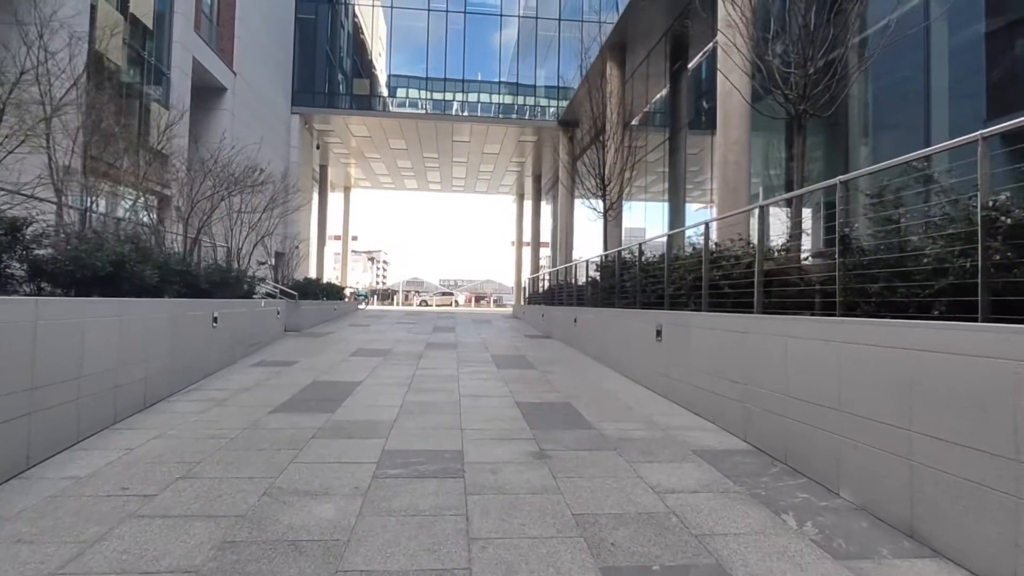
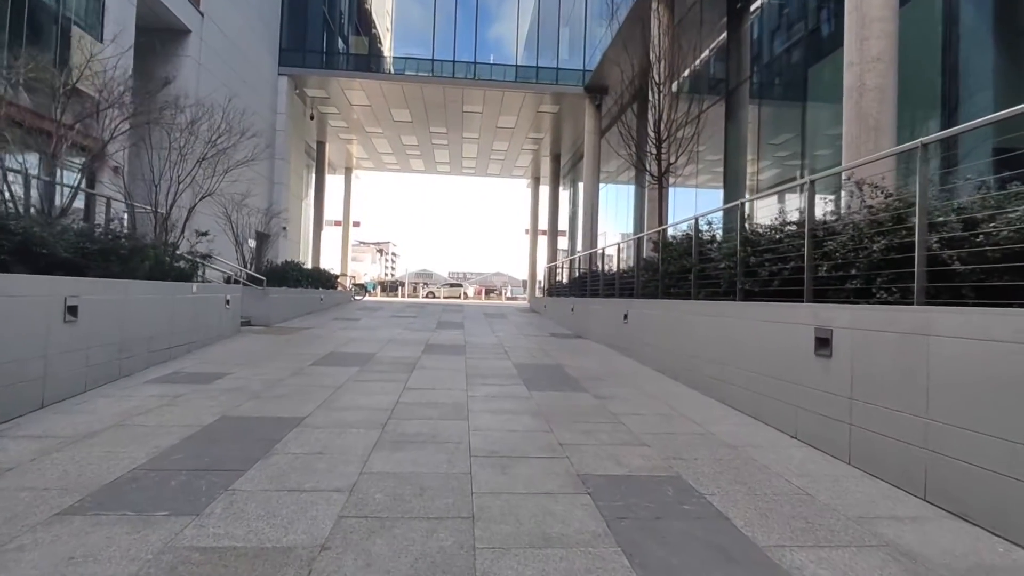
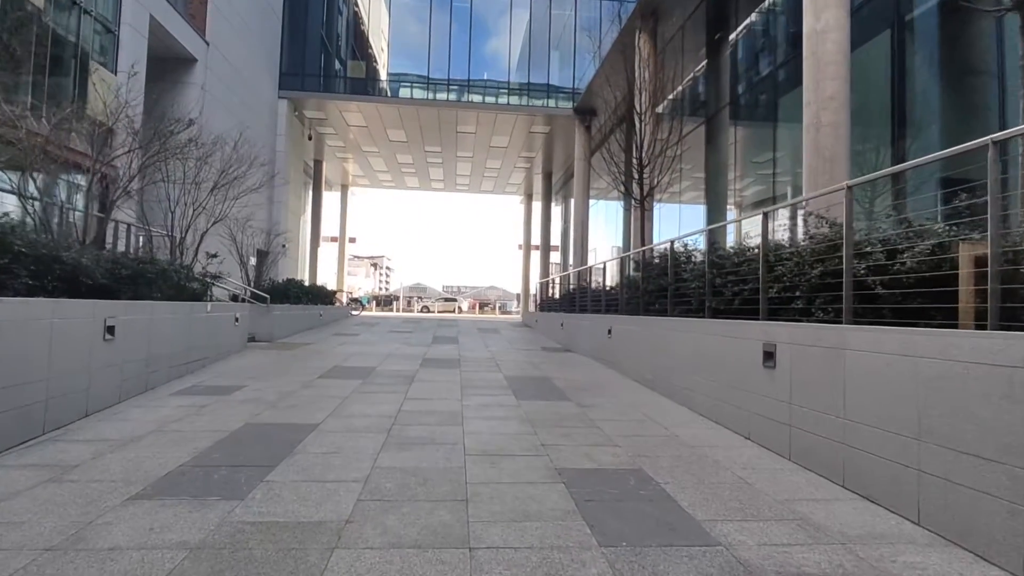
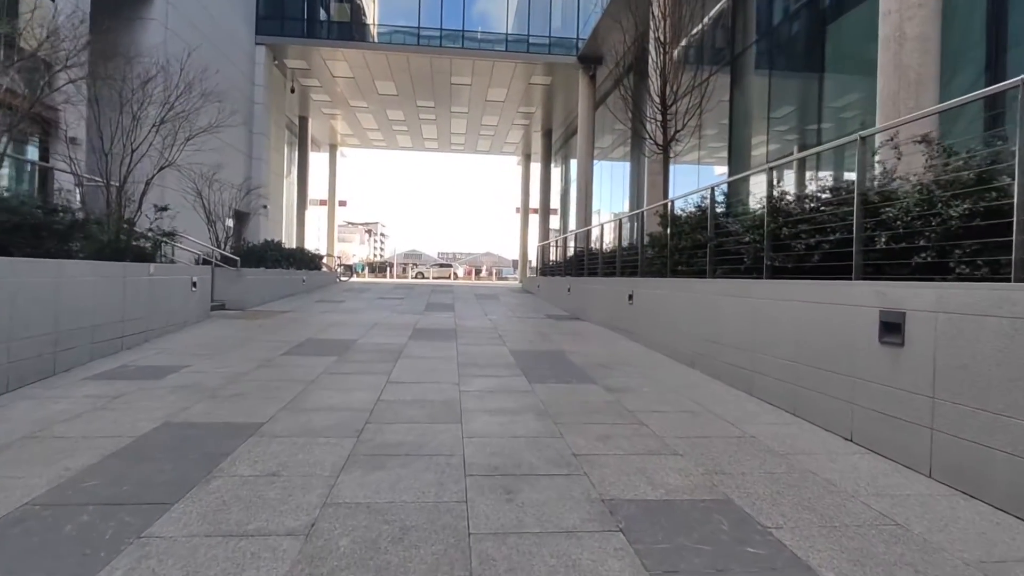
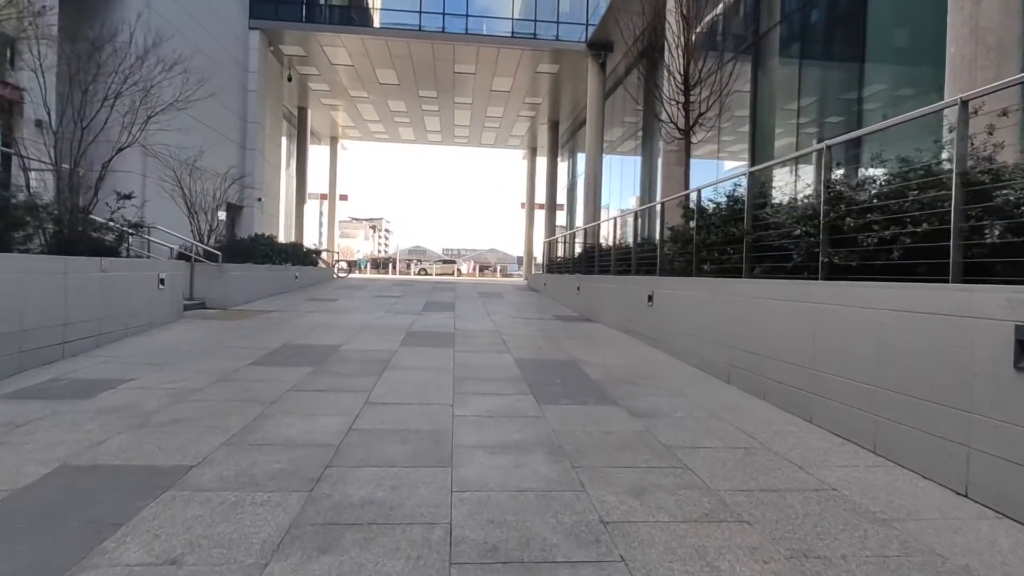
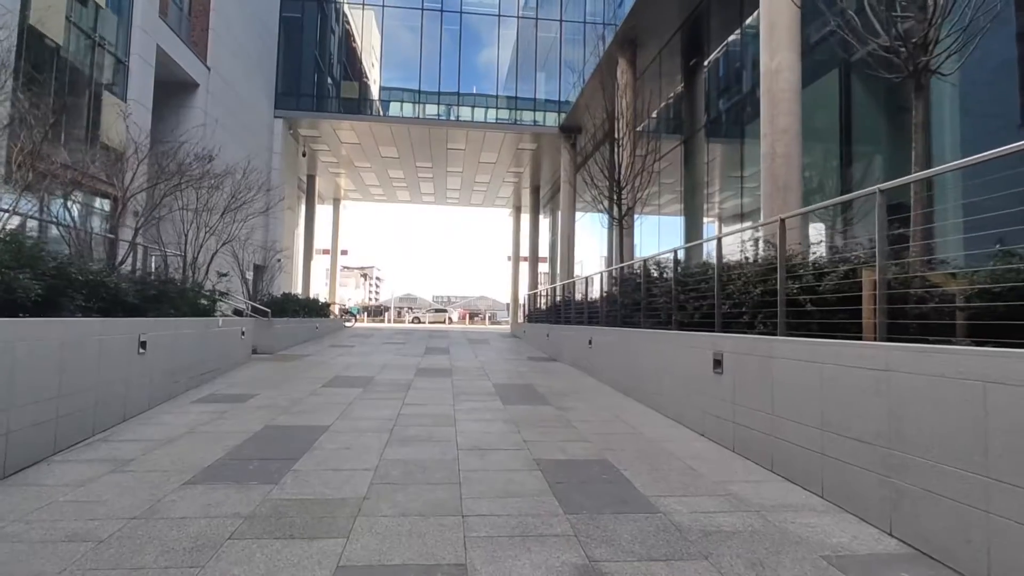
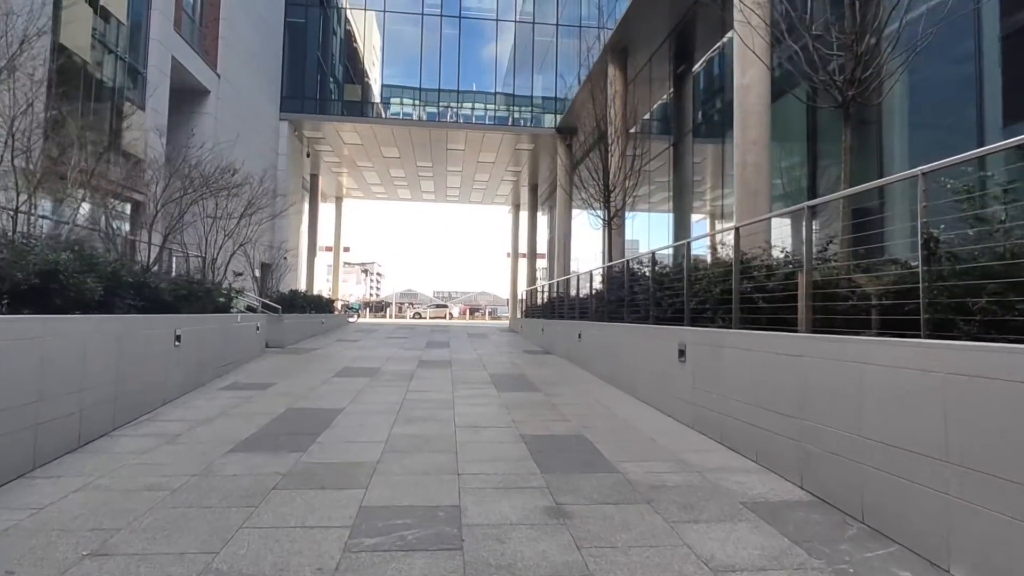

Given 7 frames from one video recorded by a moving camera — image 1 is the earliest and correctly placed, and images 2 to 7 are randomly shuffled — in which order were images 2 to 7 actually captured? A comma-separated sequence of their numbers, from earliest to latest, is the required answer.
7, 6, 3, 2, 4, 5
